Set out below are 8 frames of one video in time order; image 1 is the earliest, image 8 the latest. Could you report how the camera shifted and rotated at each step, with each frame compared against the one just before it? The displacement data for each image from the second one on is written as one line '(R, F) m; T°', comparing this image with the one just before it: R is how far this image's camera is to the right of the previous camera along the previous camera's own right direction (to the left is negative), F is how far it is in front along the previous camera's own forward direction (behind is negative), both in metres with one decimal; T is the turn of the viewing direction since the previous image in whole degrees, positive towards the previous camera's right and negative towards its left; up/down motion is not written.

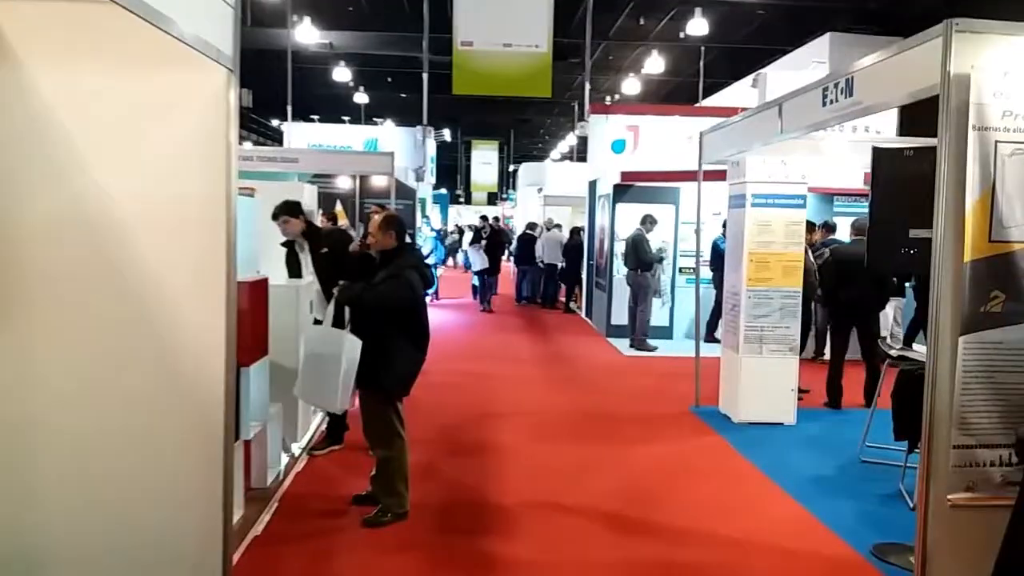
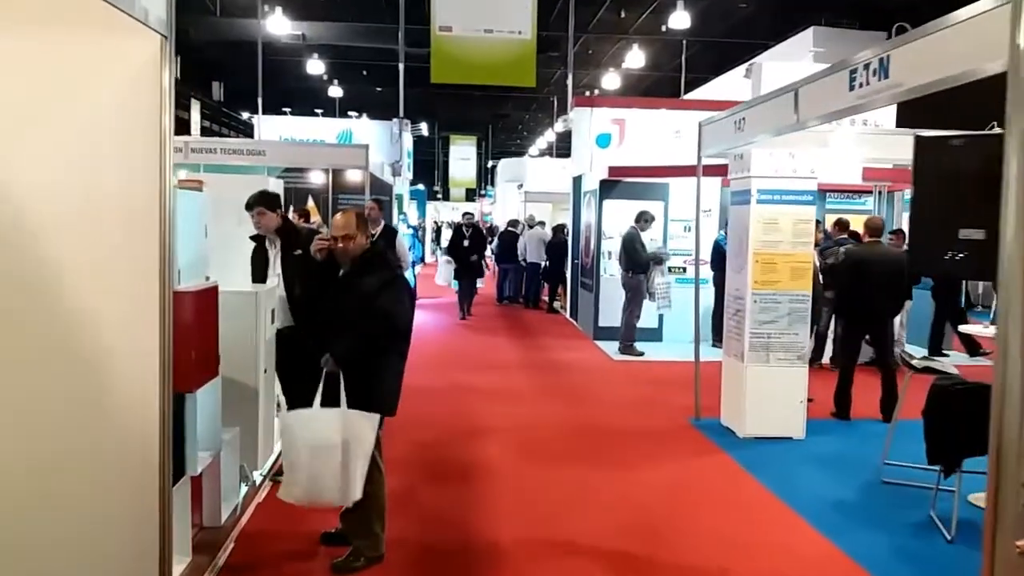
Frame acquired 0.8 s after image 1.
(-0.1, +0.5) m; +2°
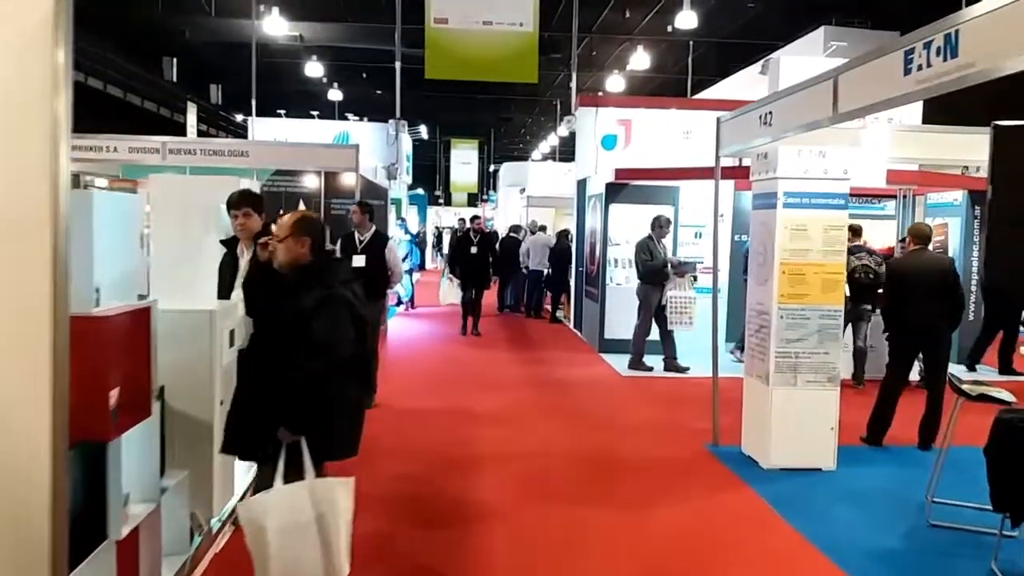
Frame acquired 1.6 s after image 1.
(0.0, +0.5) m; 0°
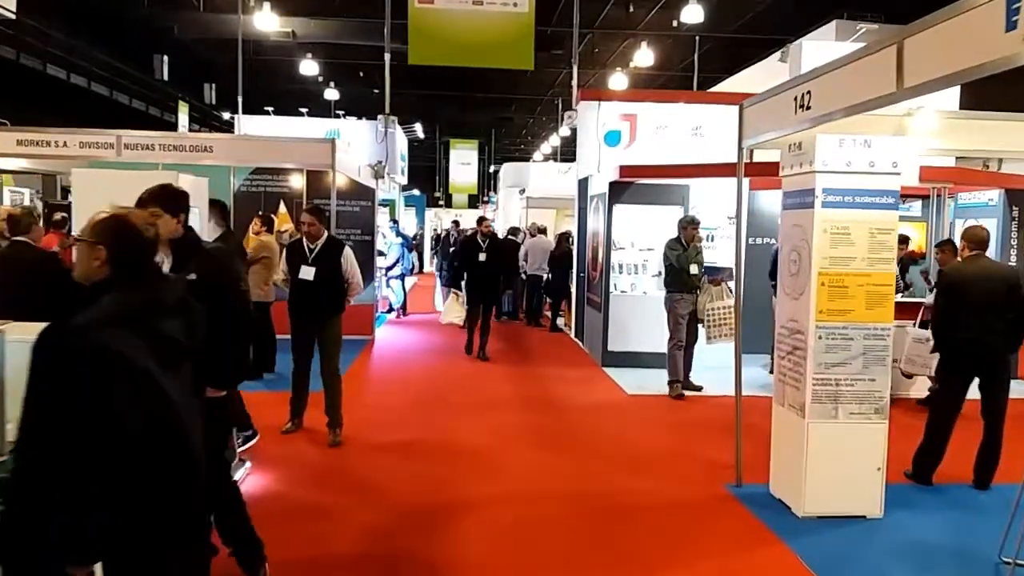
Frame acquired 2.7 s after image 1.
(+0.1, +0.7) m; 0°
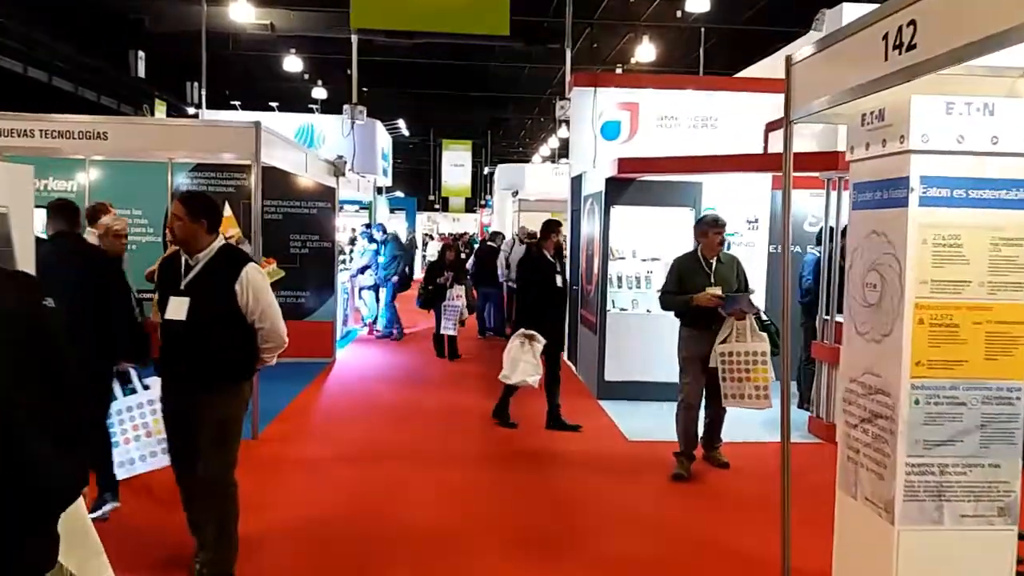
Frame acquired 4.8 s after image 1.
(+0.2, +1.3) m; 0°
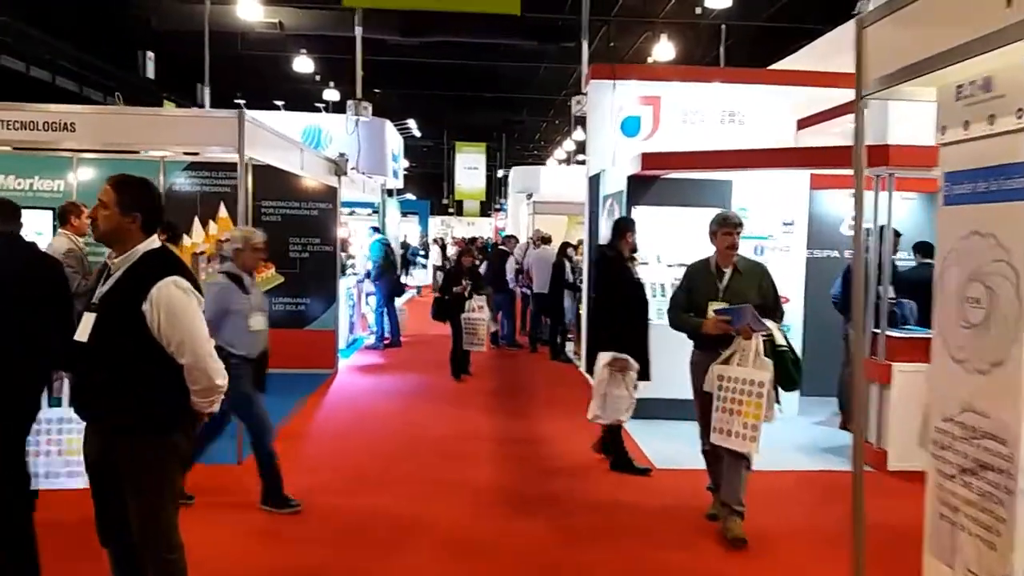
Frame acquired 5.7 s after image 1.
(0.0, +0.6) m; -1°
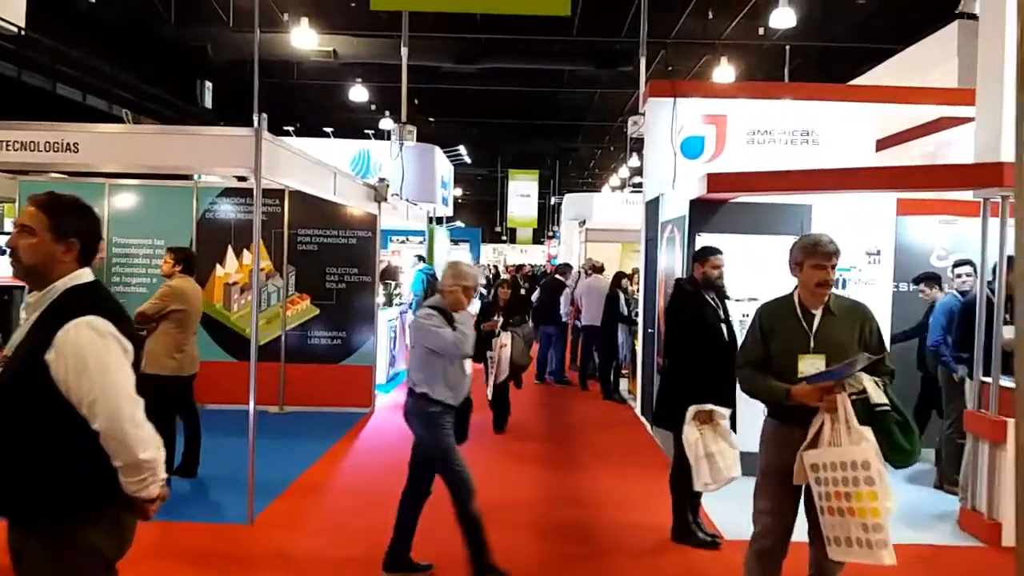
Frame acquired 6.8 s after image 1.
(0.0, +0.6) m; -4°
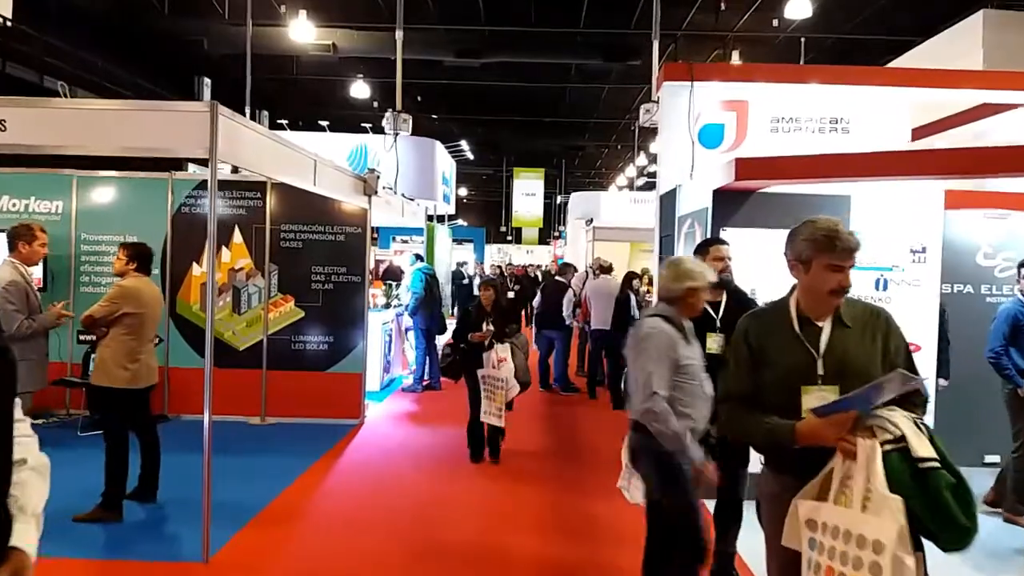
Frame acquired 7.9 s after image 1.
(0.0, +0.6) m; 0°
